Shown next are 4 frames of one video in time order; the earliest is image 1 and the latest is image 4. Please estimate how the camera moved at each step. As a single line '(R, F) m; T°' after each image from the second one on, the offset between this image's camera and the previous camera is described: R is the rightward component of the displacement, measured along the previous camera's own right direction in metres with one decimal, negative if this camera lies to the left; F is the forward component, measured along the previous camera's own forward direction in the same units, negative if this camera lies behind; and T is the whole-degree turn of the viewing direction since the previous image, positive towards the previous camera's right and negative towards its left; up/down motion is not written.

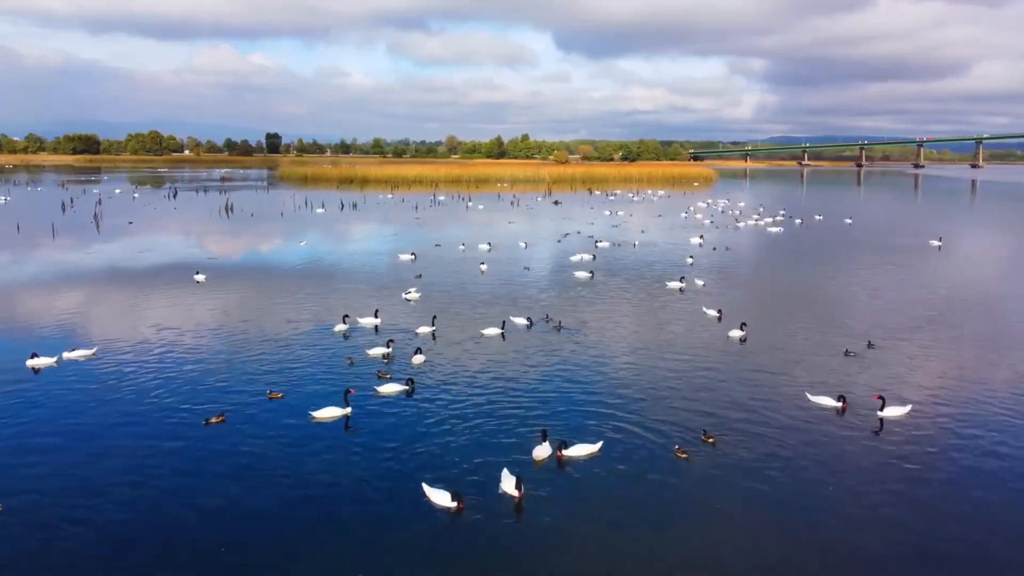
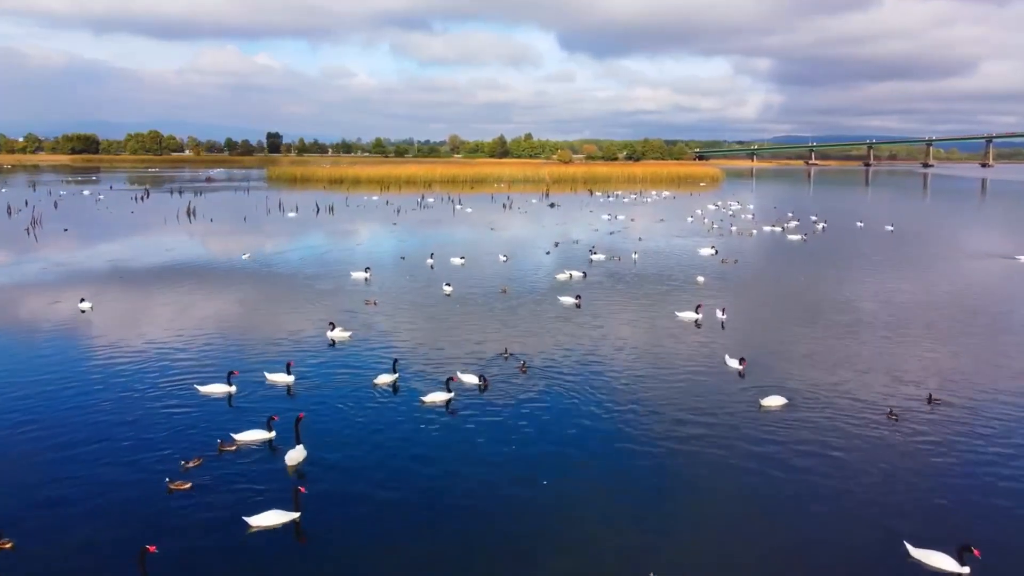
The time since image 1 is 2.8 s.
(+0.3, +1.7) m; 0°
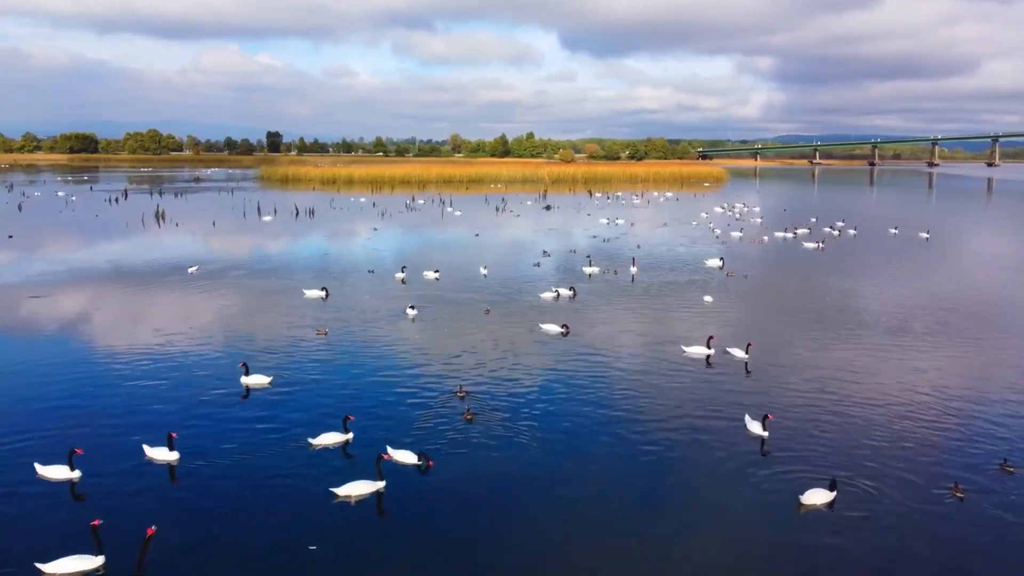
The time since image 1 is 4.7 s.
(+0.2, +1.1) m; 0°
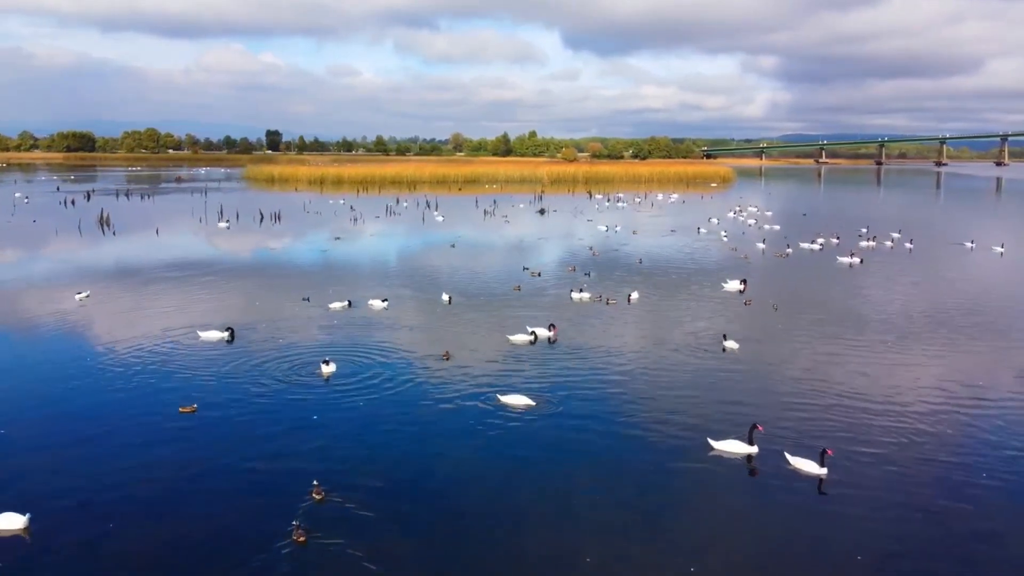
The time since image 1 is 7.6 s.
(+0.3, +1.7) m; 0°
